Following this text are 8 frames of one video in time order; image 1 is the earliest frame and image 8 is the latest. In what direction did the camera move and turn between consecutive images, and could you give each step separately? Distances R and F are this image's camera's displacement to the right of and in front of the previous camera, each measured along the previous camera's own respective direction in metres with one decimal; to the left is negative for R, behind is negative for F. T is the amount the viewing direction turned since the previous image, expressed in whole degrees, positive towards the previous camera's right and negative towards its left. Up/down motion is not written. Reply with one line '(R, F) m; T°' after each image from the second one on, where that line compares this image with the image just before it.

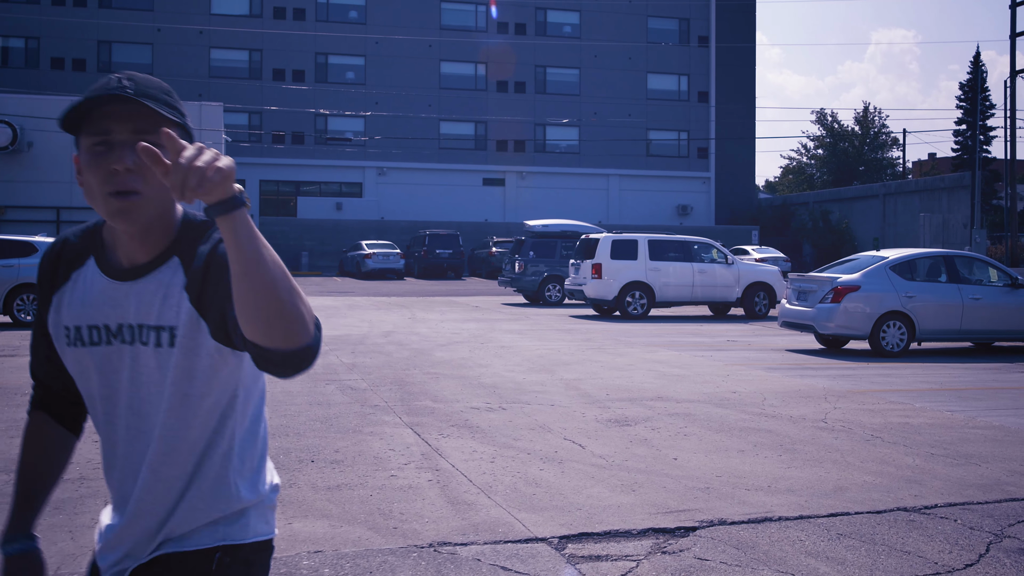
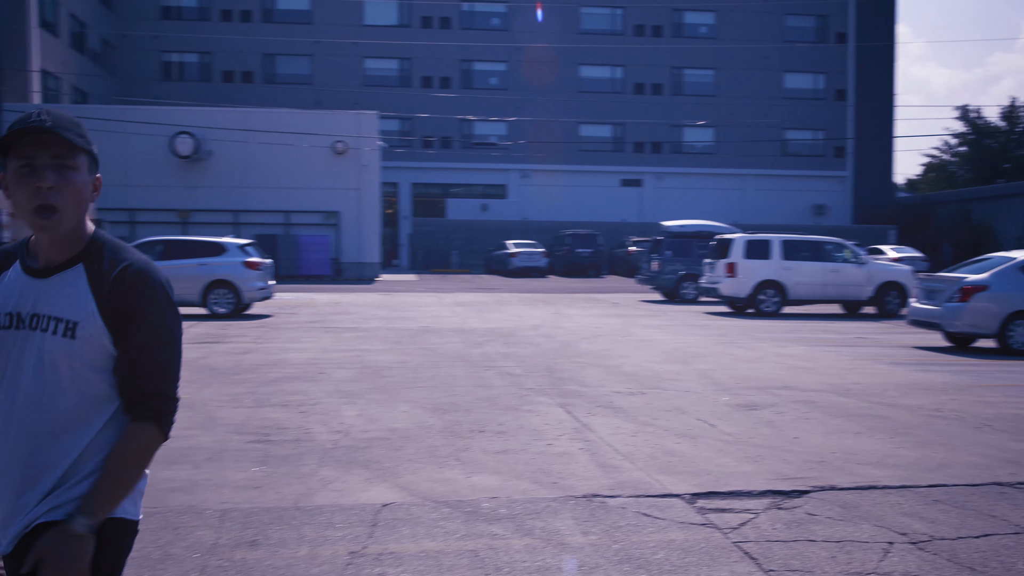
(0.0, -1.0) m; -7°
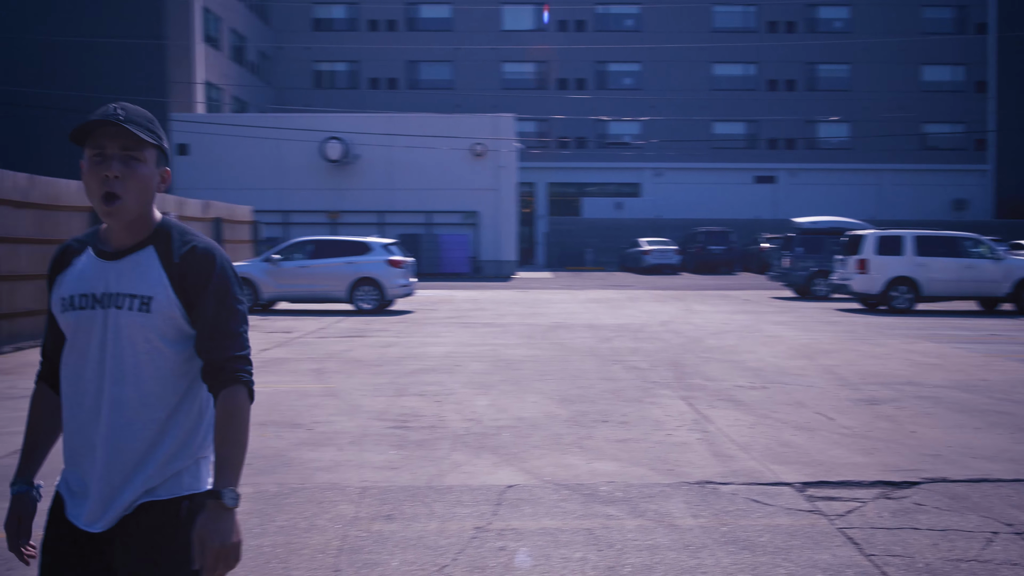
(+0.1, -0.4) m; -7°
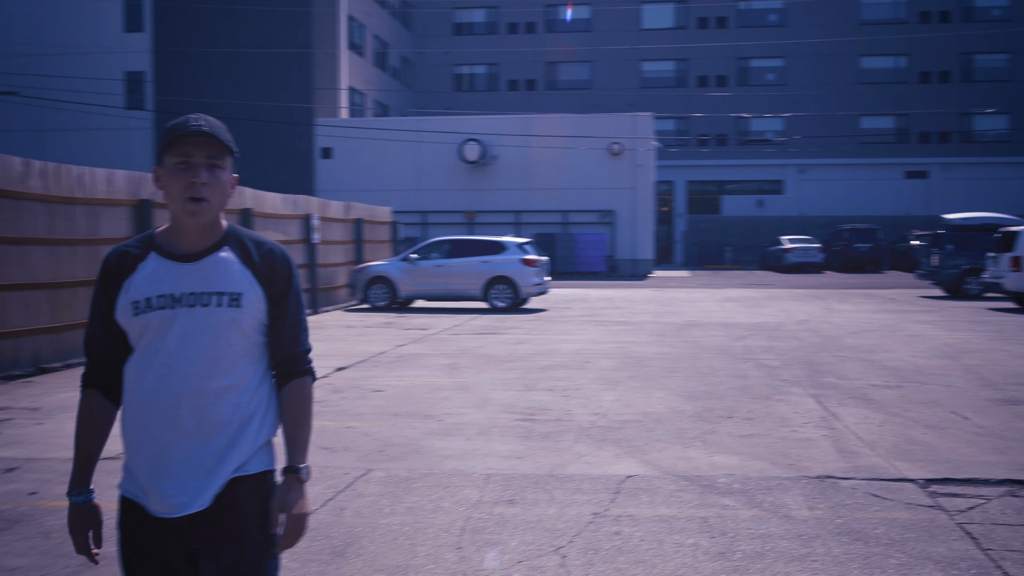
(+0.1, -0.2) m; -7°
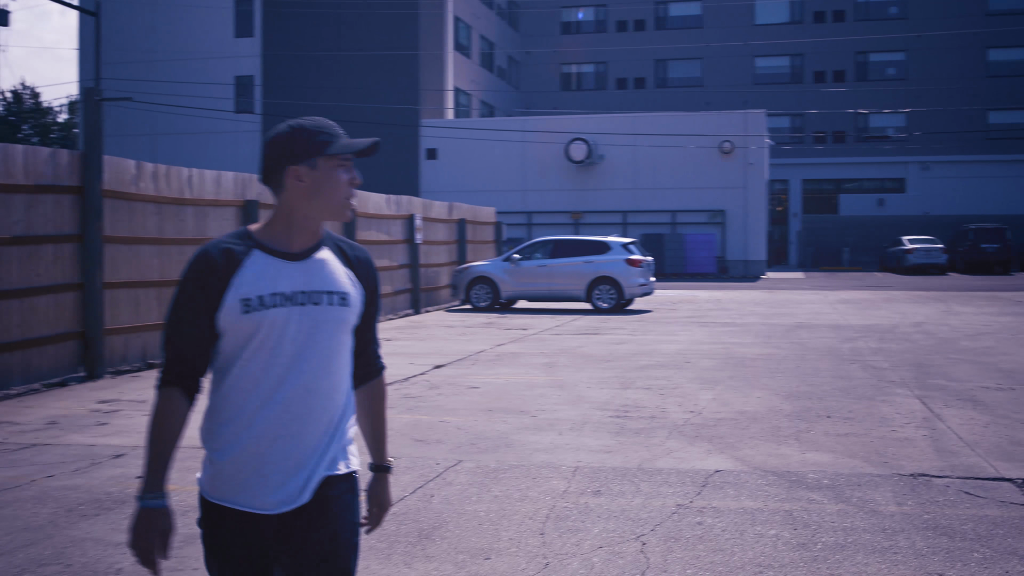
(+0.1, -0.1) m; -5°
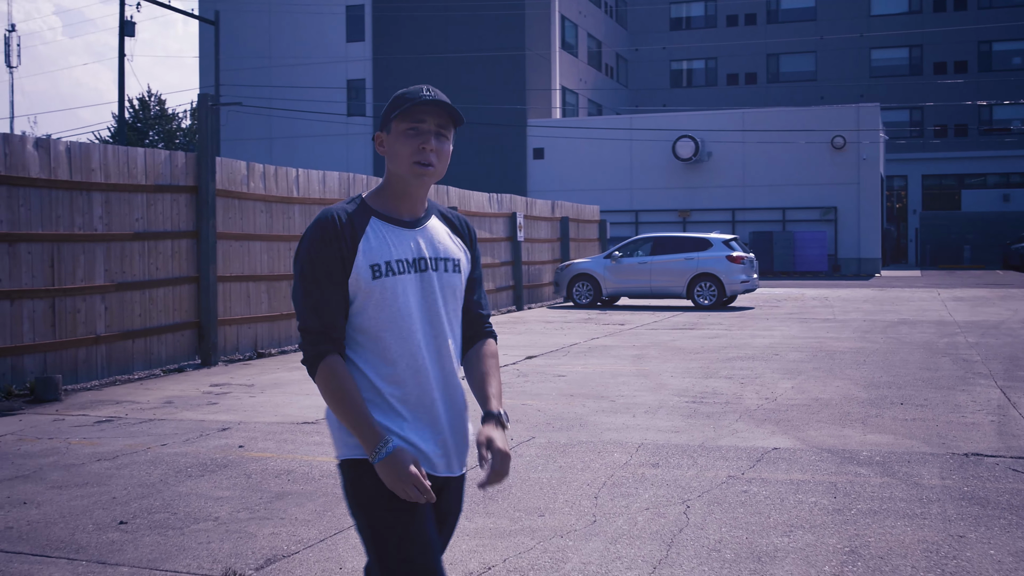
(+0.3, -0.4) m; -6°
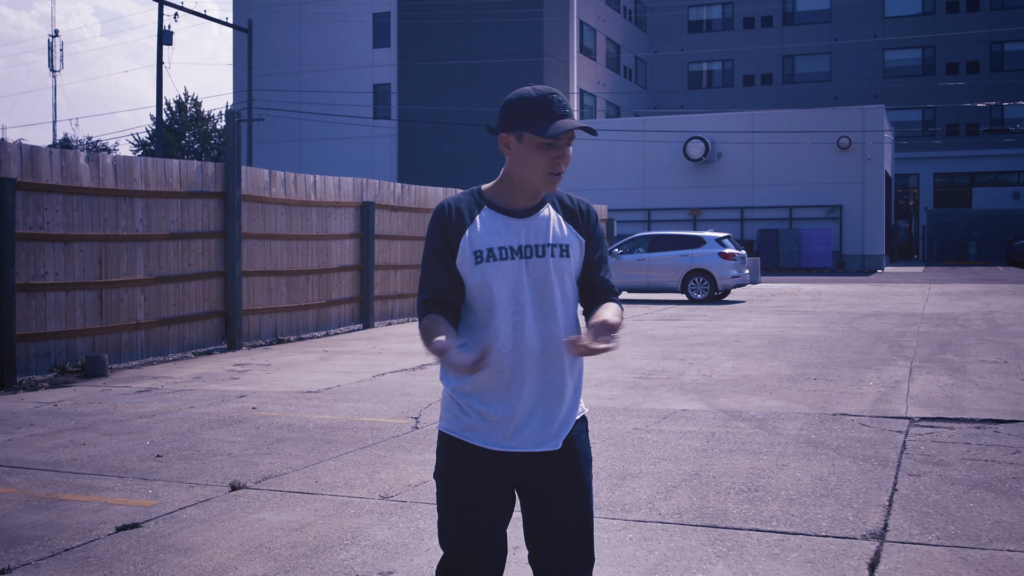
(+0.5, -1.4) m; -2°
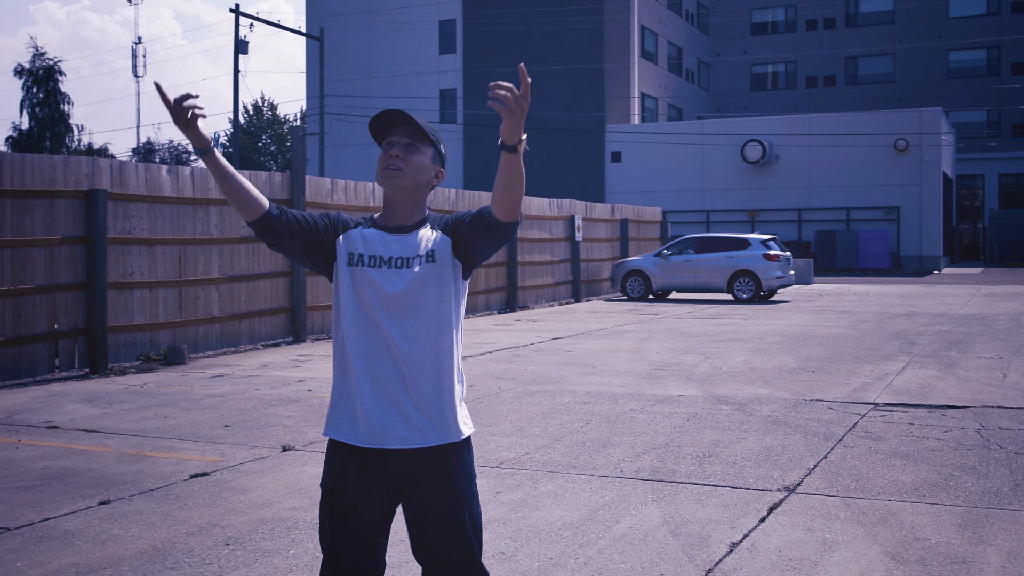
(+0.4, -1.1) m; -4°
